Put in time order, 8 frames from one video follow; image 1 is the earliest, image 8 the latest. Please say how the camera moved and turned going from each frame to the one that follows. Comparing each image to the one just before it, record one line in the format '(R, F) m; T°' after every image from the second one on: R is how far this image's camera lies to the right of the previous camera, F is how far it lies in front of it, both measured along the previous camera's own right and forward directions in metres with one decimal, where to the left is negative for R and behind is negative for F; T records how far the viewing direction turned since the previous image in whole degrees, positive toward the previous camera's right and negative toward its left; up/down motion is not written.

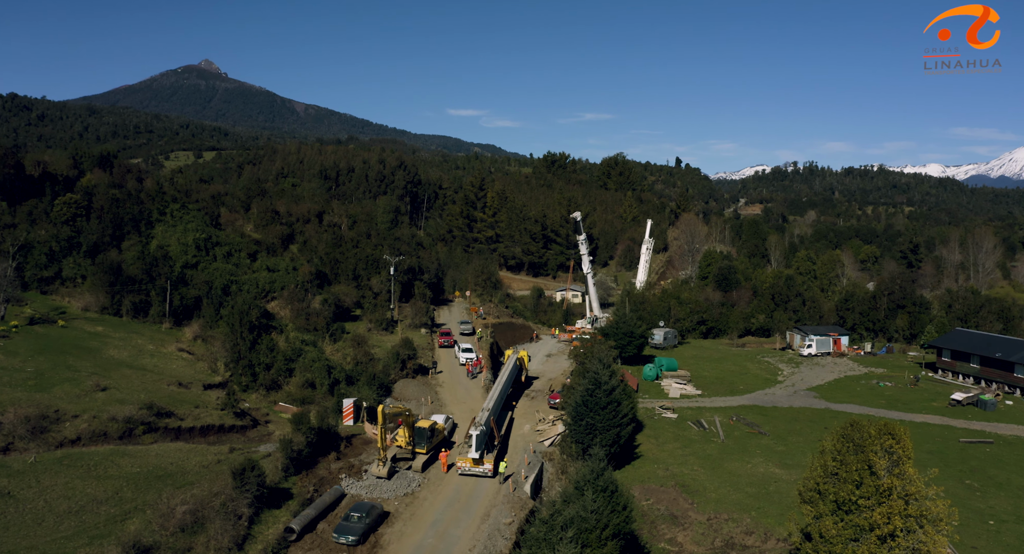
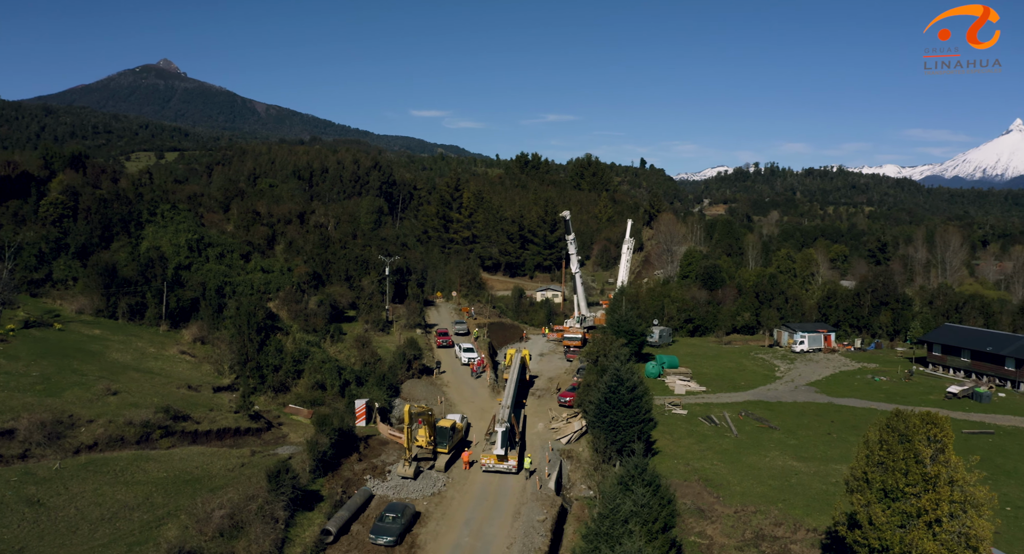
(-2.2, +0.1) m; +3°
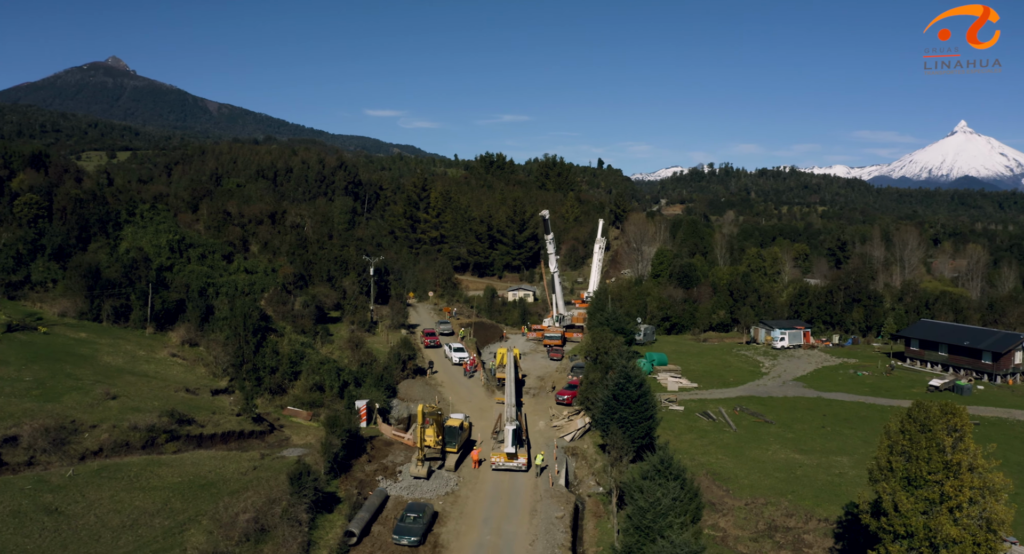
(-1.9, 0.0) m; +3°
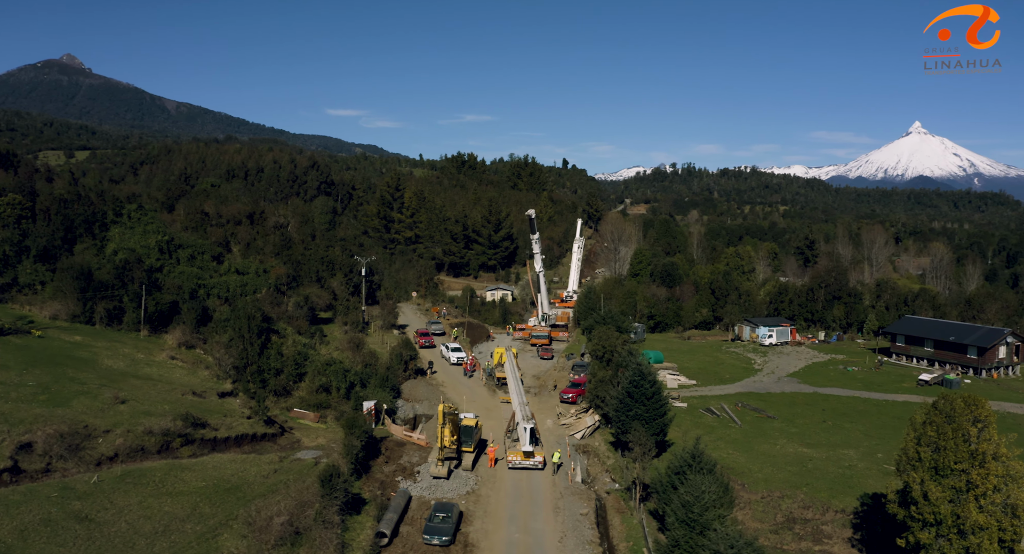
(-1.9, 0.0) m; +3°
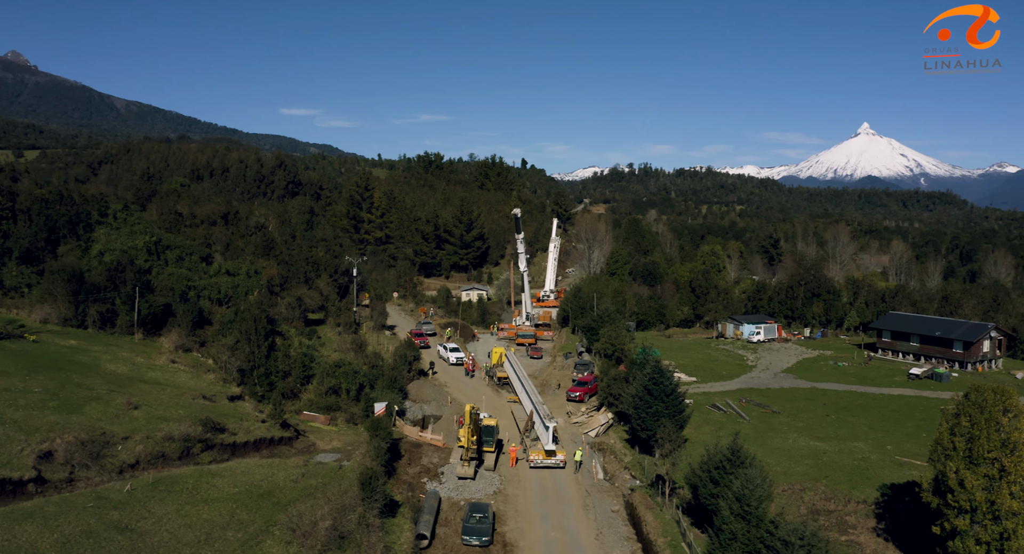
(-2.3, +0.1) m; +3°
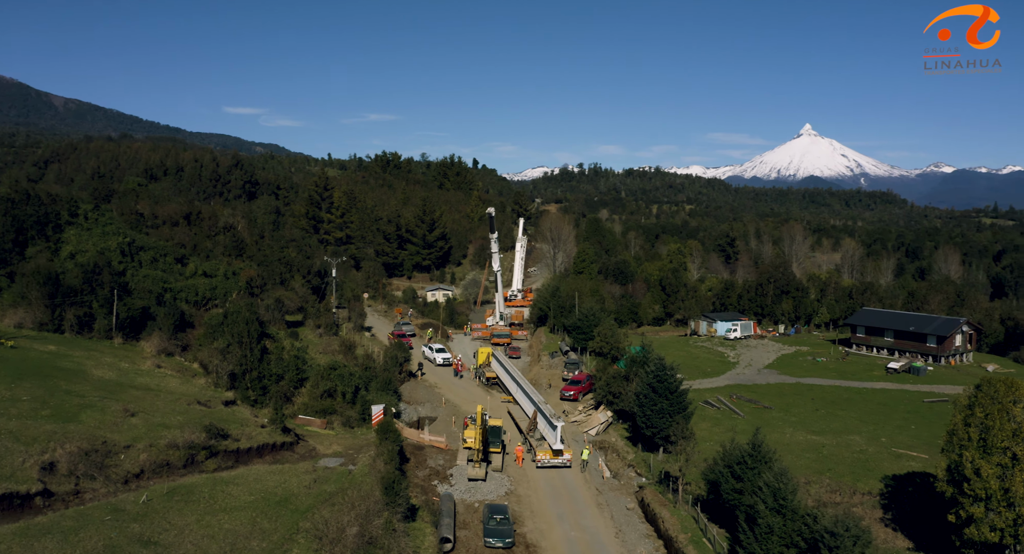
(-2.0, +0.2) m; +4°
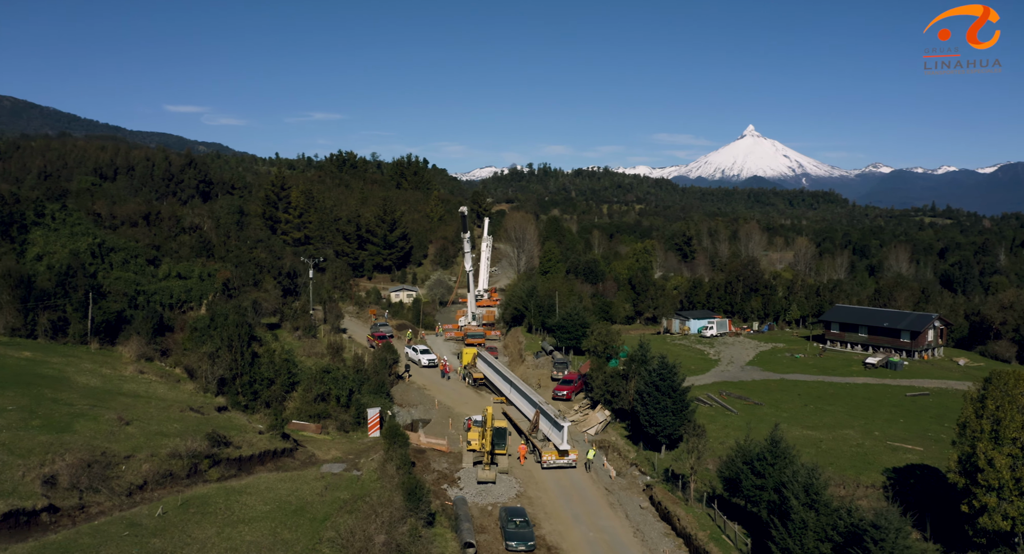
(-2.0, +0.4) m; +4°
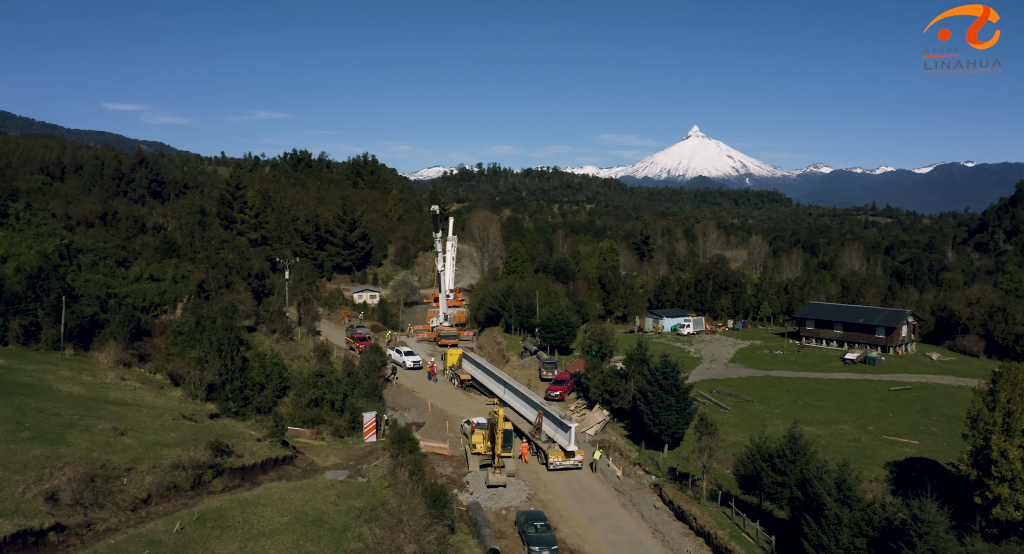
(-2.0, +0.5) m; +4°
